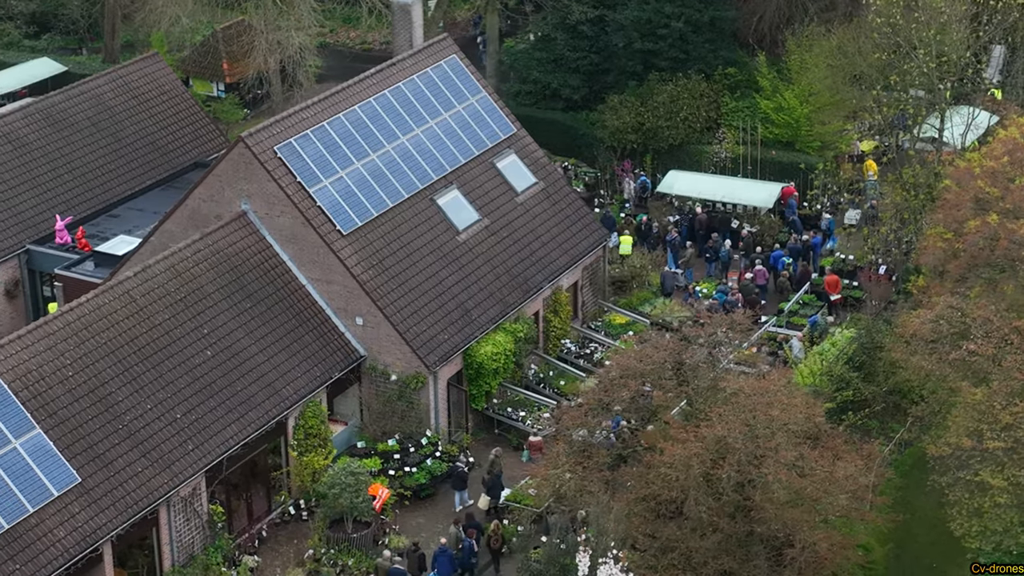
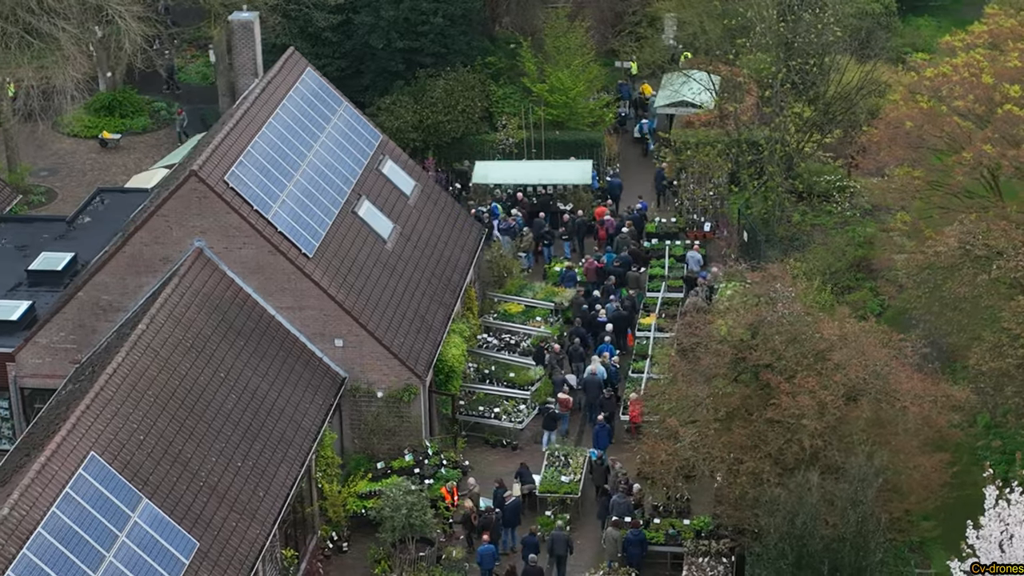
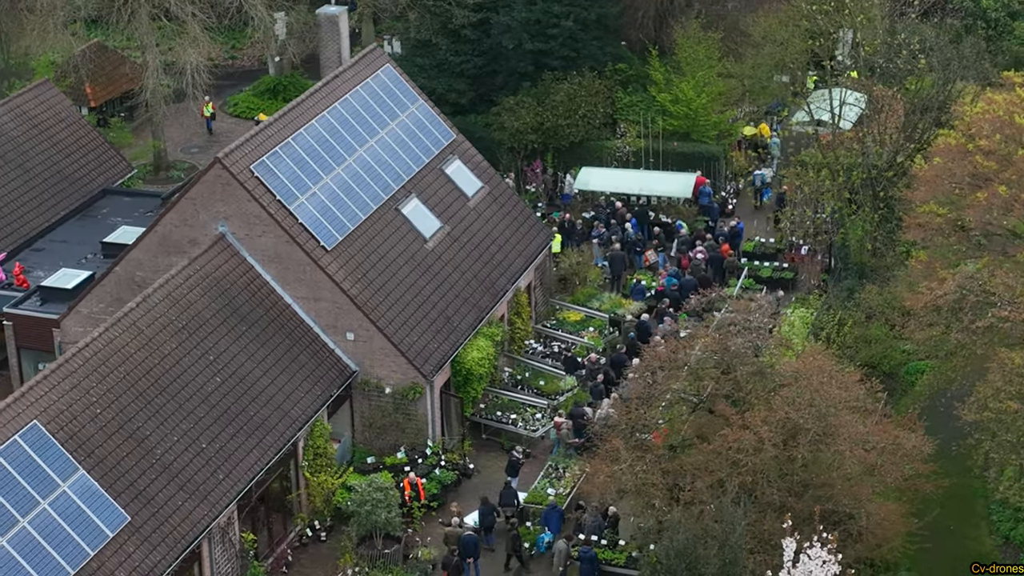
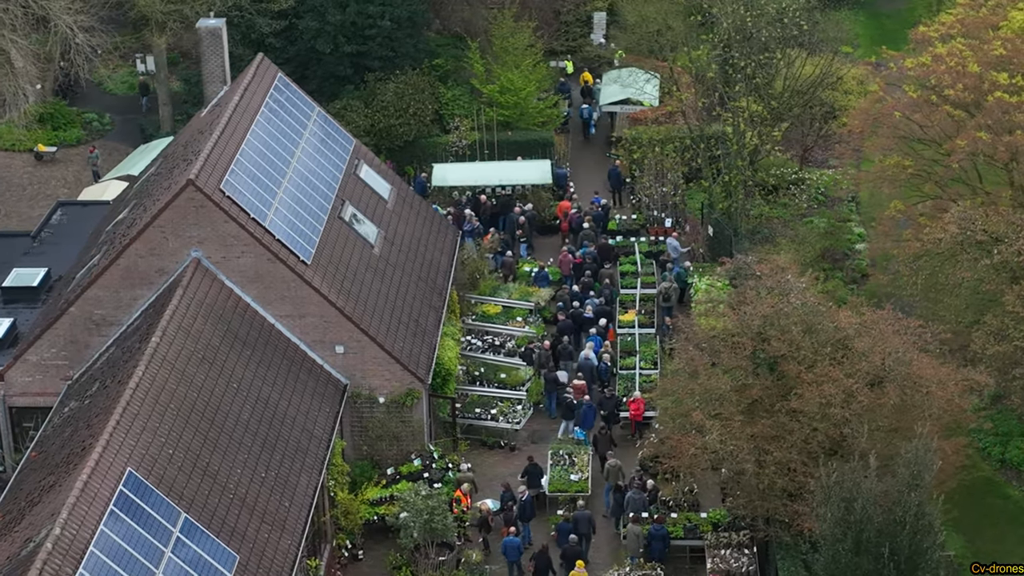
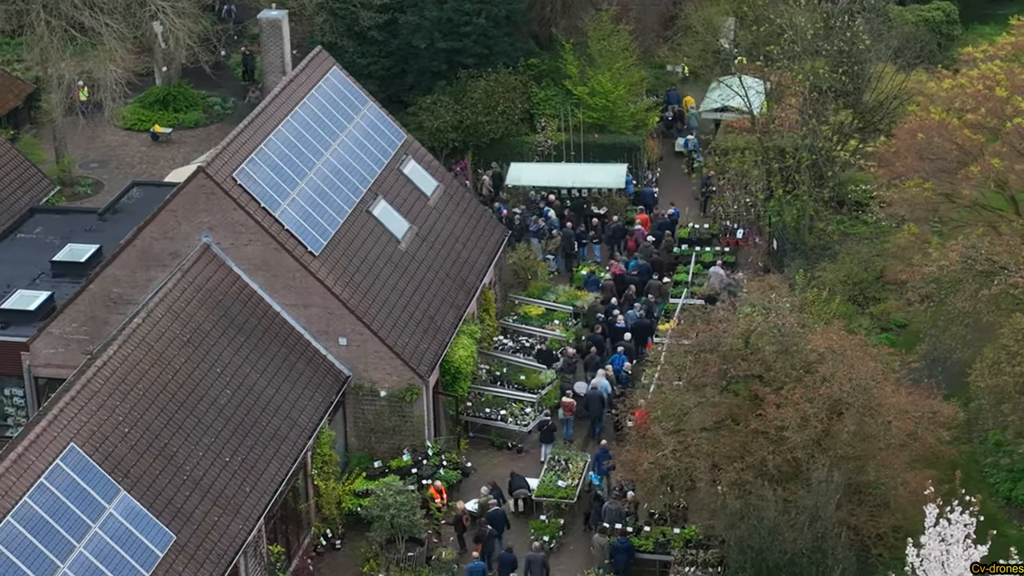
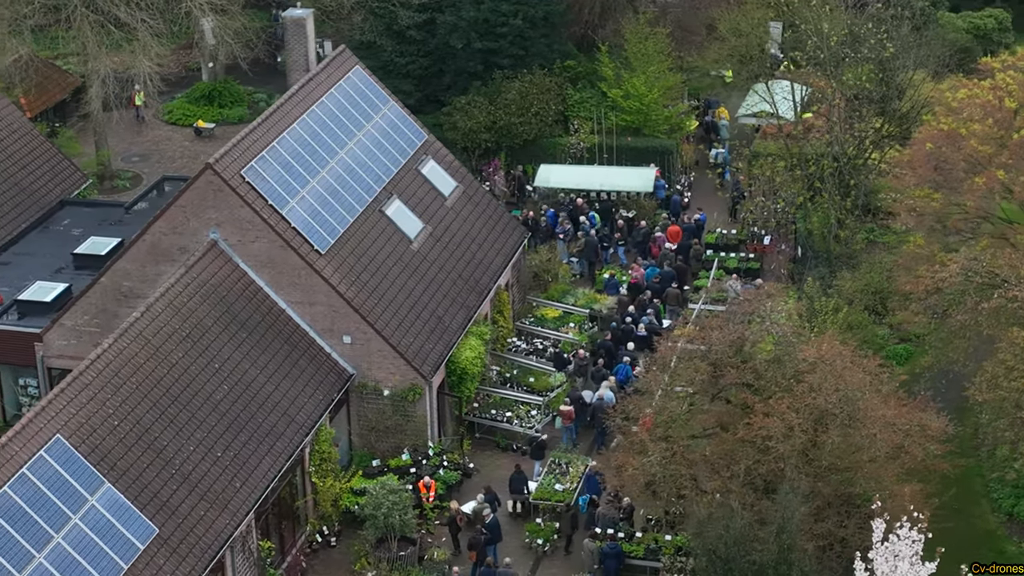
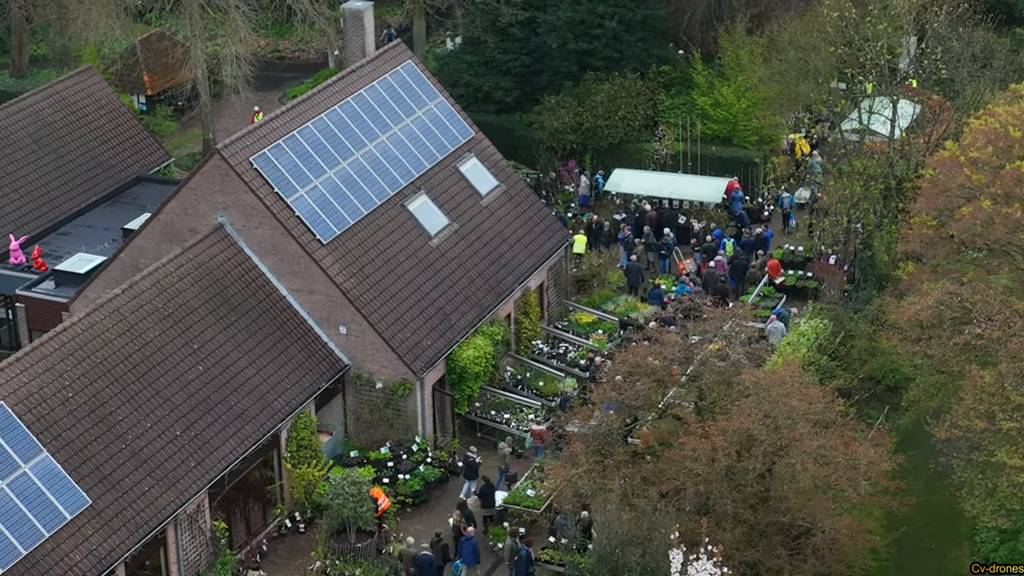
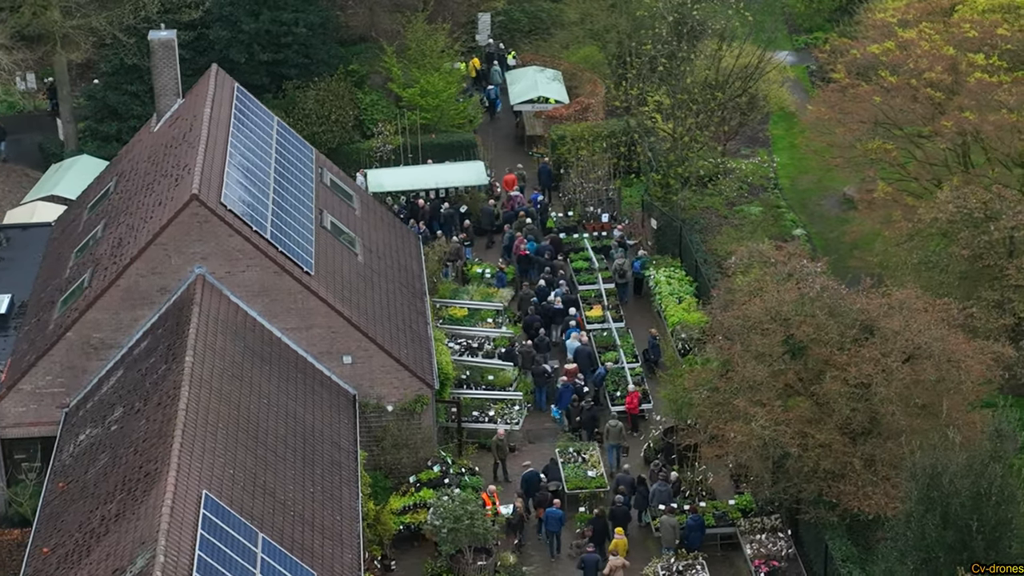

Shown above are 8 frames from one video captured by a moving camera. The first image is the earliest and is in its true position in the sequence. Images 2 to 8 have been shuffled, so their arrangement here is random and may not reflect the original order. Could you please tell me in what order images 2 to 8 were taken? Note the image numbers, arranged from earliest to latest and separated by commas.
7, 3, 6, 5, 2, 4, 8
